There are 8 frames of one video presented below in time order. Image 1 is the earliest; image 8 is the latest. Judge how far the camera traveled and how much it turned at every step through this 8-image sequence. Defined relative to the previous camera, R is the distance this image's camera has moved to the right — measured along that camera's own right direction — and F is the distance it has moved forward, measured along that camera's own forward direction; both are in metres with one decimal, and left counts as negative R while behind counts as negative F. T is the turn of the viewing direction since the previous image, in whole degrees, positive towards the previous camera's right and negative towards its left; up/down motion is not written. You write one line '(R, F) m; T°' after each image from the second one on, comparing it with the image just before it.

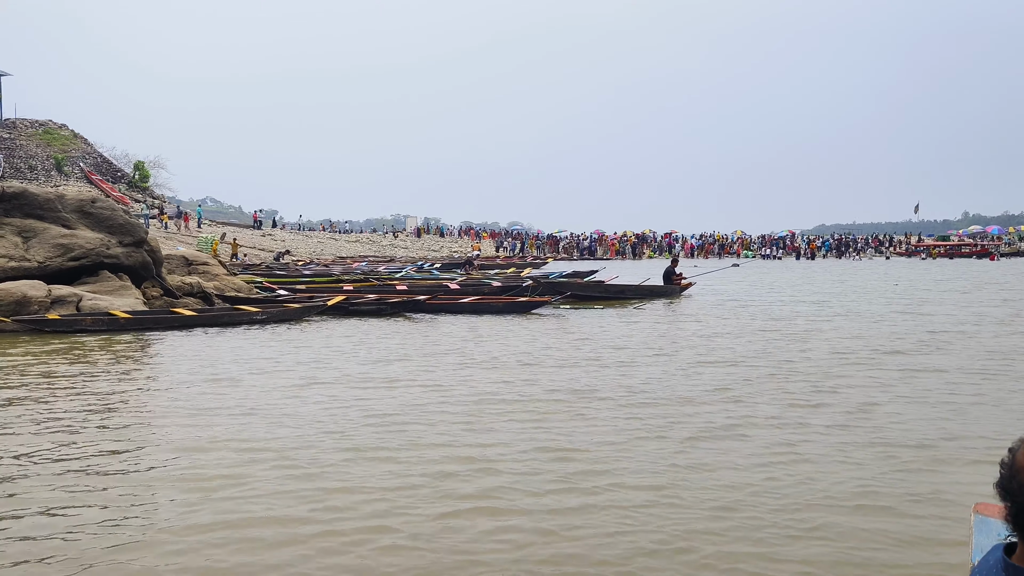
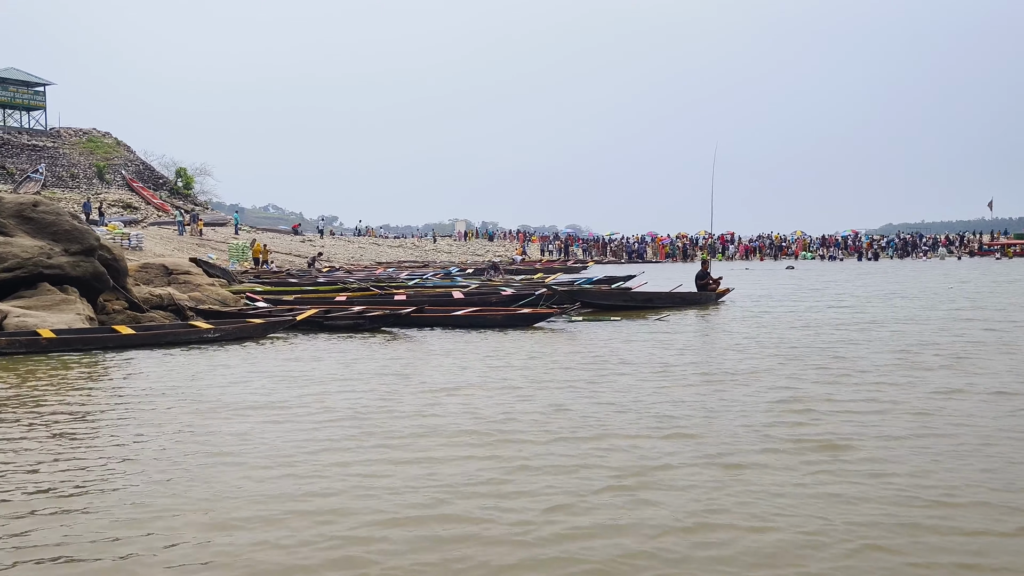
(+1.0, +2.2) m; -4°
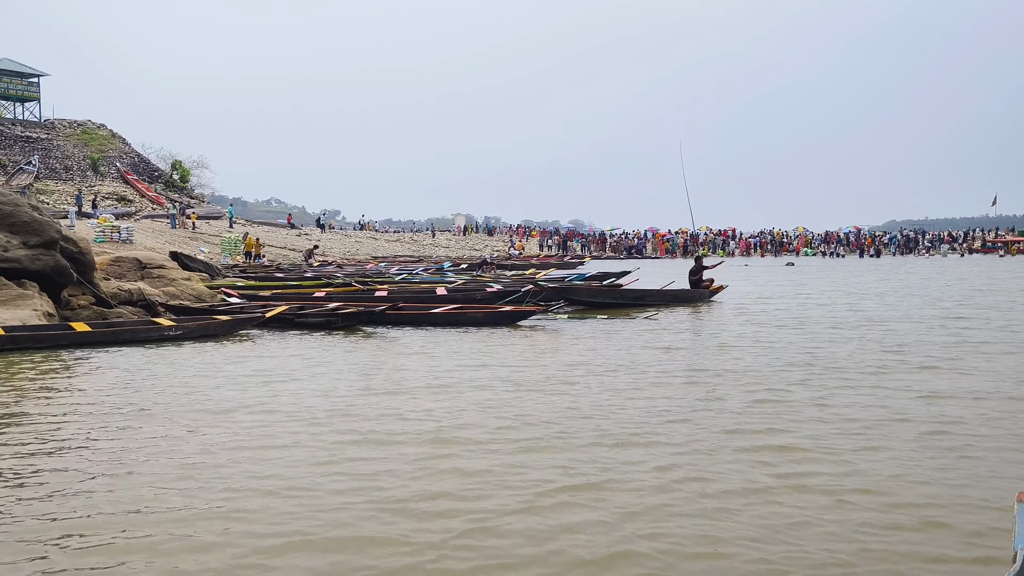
(+0.4, +0.6) m; 0°
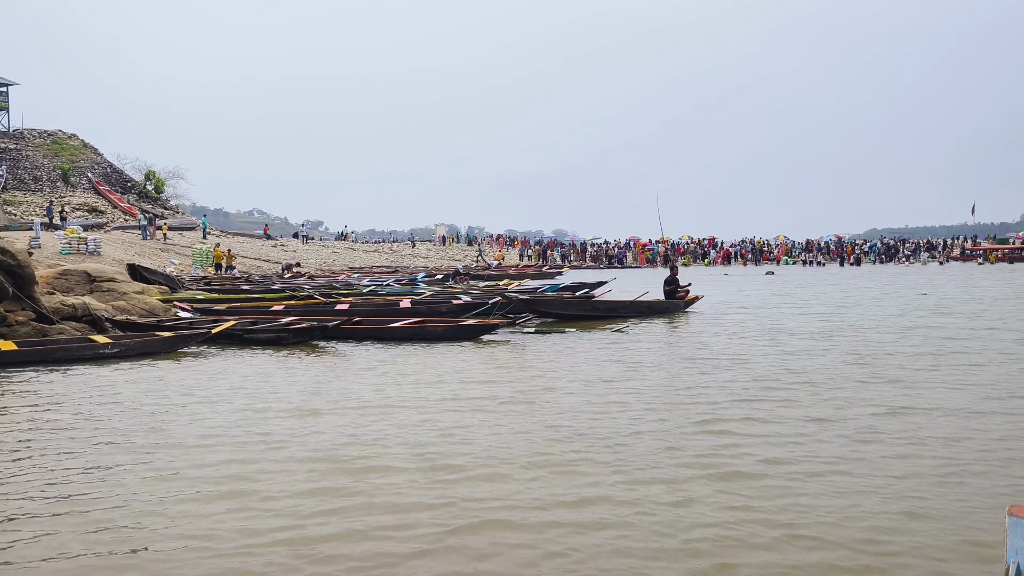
(+0.3, +0.7) m; +1°
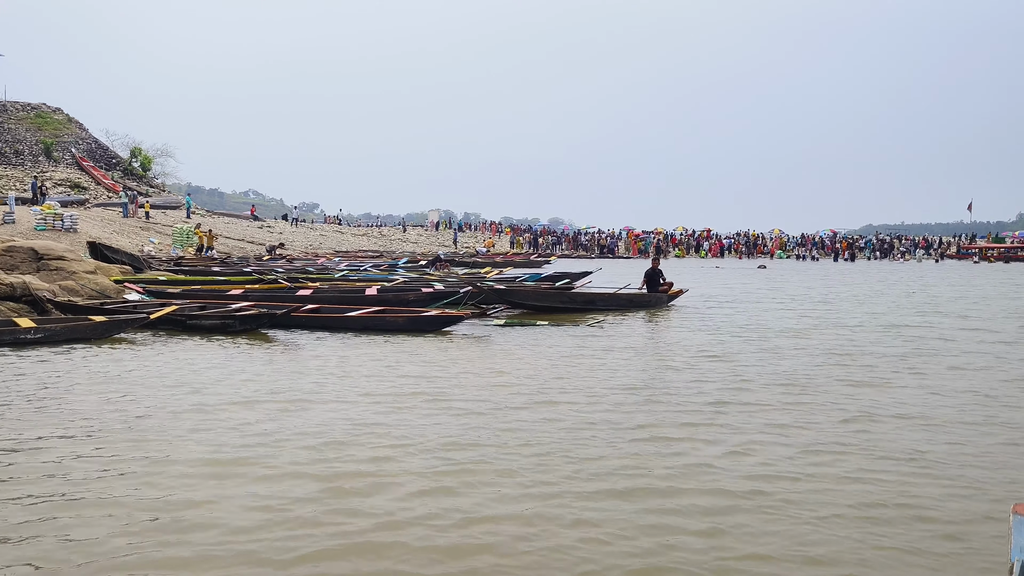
(+0.4, +0.9) m; 0°
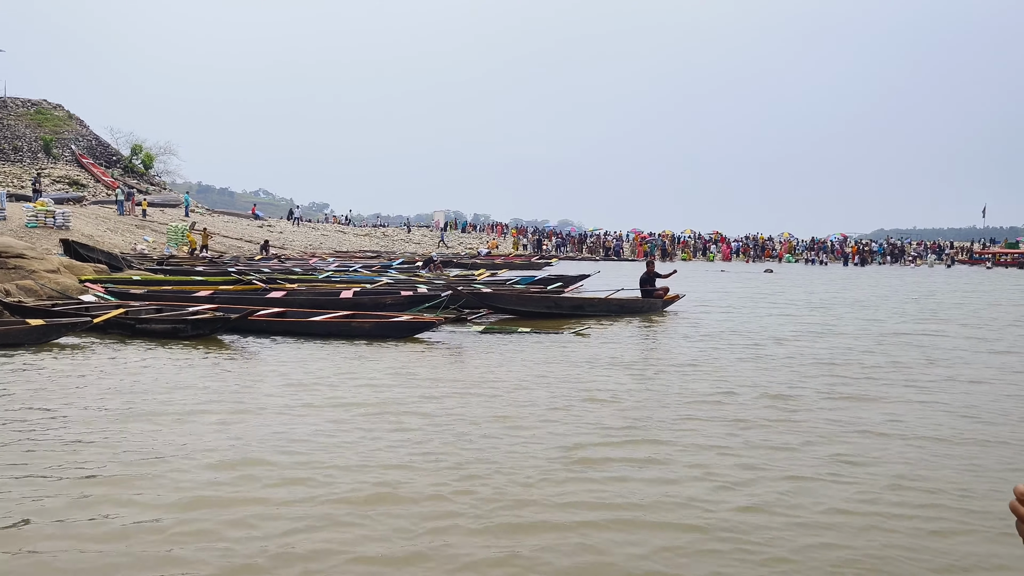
(+0.5, +0.9) m; -1°
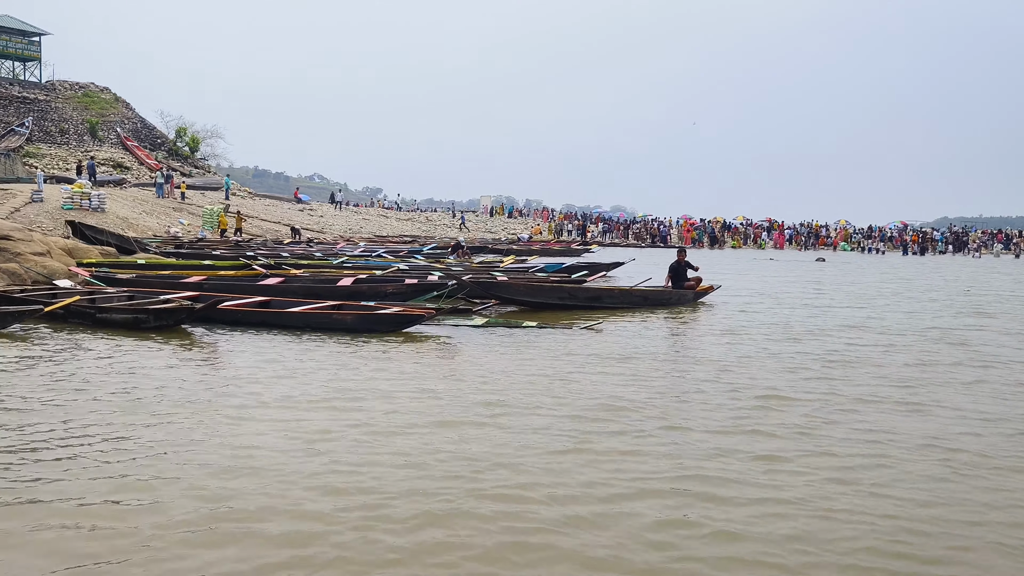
(+0.7, +1.3) m; -3°
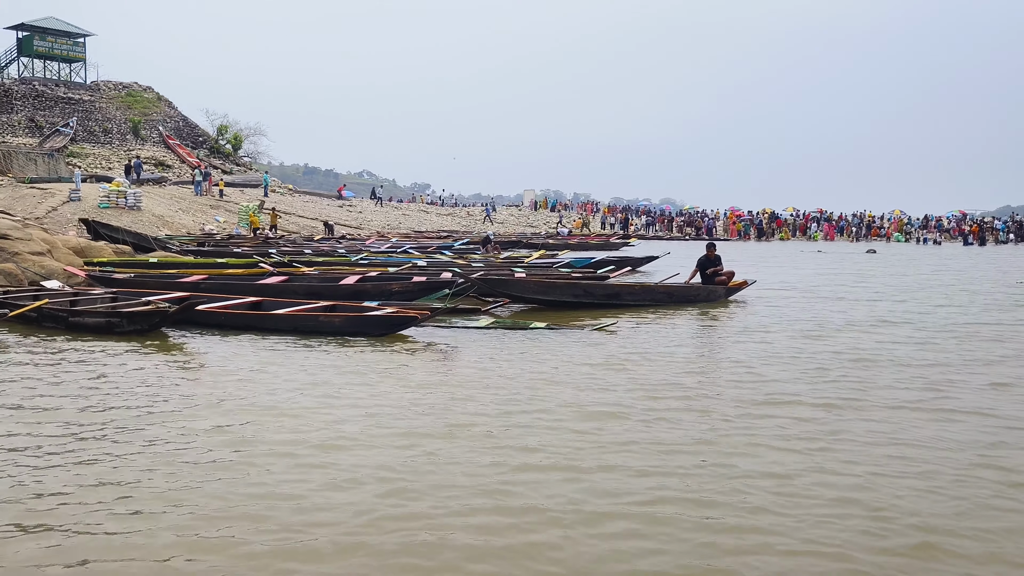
(+0.5, +0.9) m; -3°
